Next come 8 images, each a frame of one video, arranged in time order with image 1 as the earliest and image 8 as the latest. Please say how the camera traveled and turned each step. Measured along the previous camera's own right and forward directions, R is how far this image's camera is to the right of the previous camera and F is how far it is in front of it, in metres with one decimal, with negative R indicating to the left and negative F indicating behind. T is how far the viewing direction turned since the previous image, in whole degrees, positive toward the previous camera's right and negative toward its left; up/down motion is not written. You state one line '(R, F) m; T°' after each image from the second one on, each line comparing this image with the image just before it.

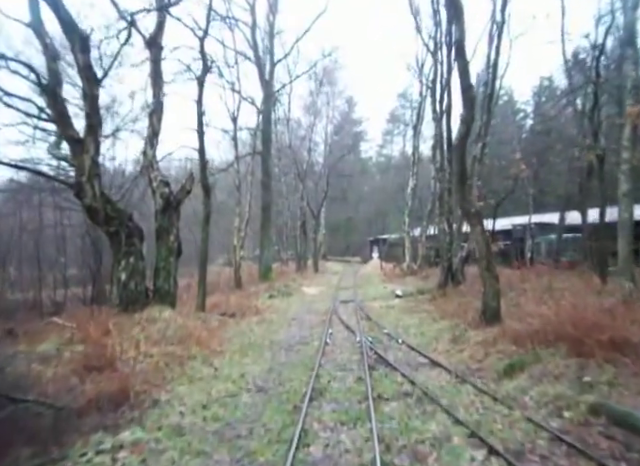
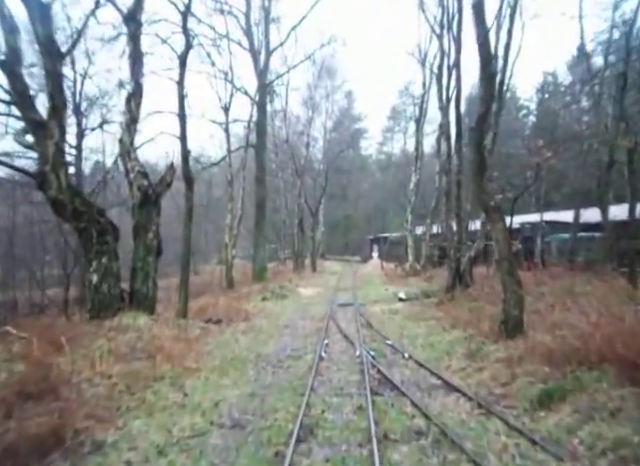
(+0.1, +1.6) m; 0°
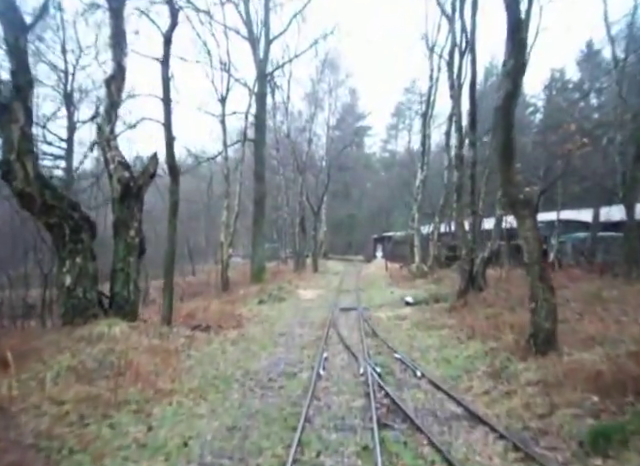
(+0.1, +1.4) m; 0°
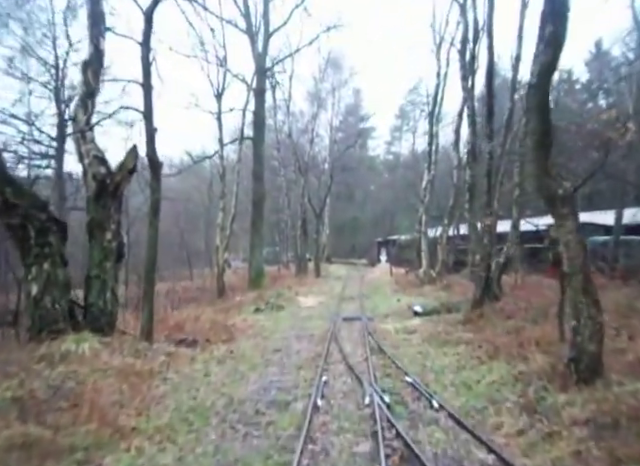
(+0.1, +1.4) m; 0°
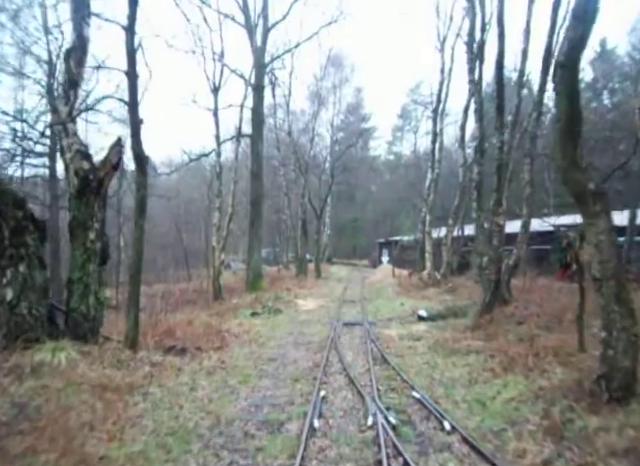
(+0.1, +0.8) m; 0°
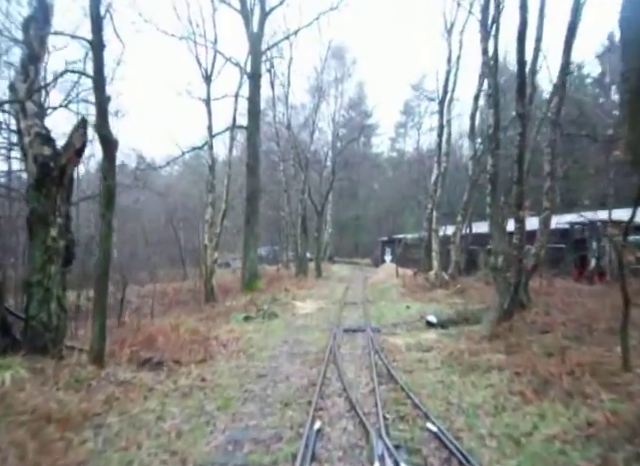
(+0.1, +1.4) m; 0°
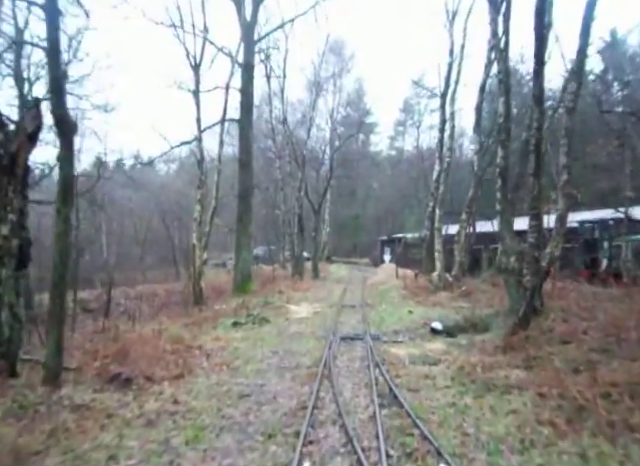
(+0.1, +1.2) m; 0°
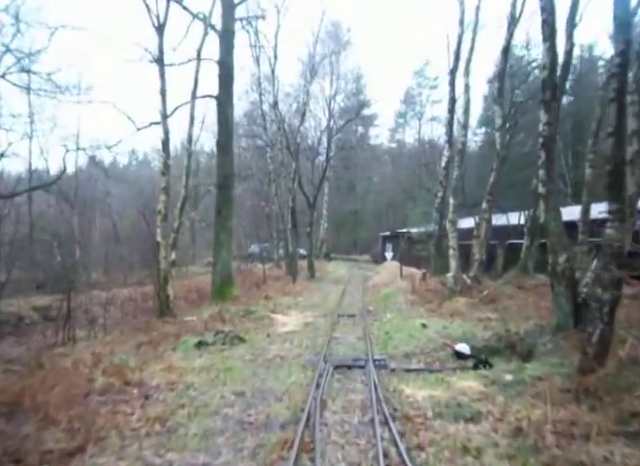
(+0.3, +3.3) m; 0°
